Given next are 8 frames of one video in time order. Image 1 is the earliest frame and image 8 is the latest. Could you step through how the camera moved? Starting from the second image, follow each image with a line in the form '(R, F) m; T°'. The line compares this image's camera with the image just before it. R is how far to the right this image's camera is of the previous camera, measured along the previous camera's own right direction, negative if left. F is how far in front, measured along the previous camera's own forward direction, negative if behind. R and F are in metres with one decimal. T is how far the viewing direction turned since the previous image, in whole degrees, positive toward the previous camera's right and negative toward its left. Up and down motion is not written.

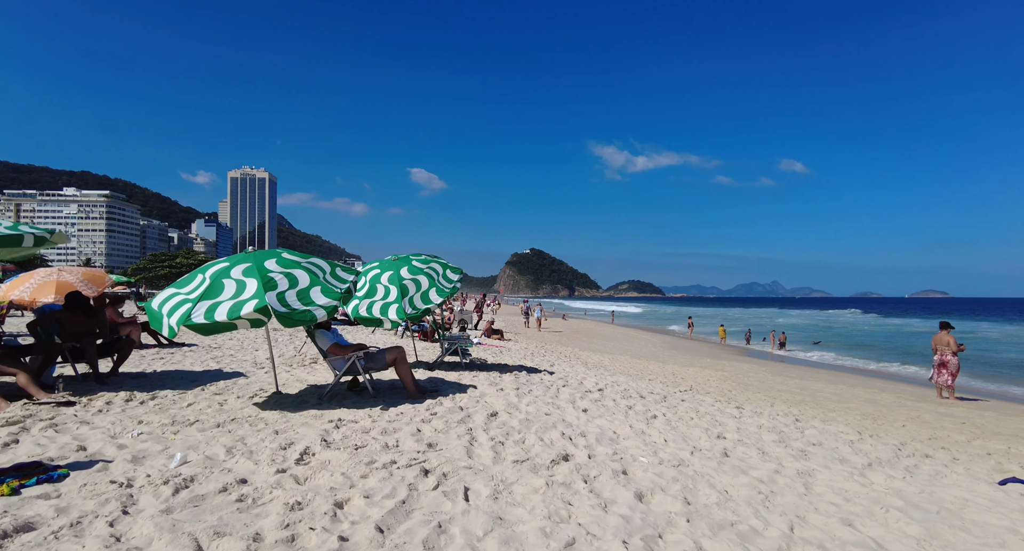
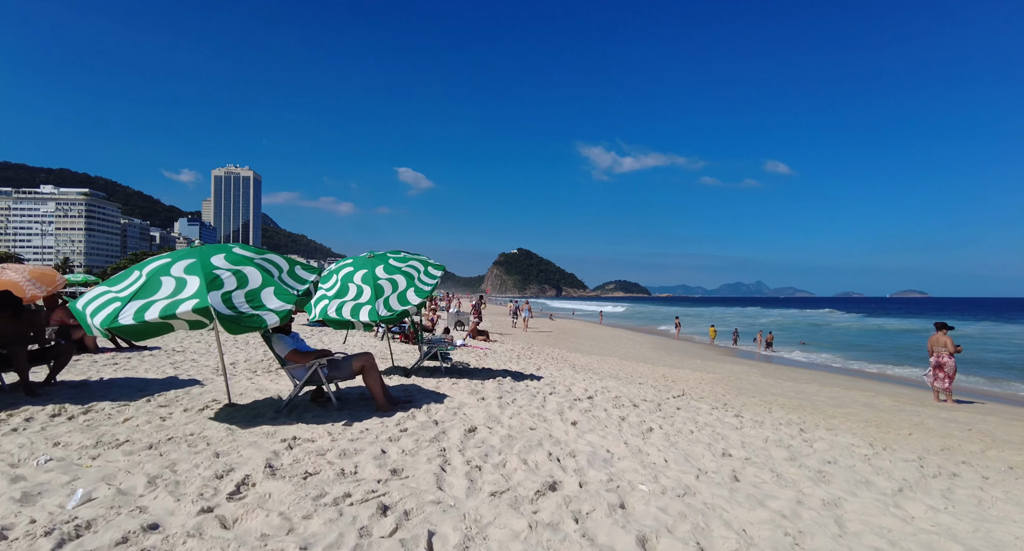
(+0.1, +0.5) m; +1°
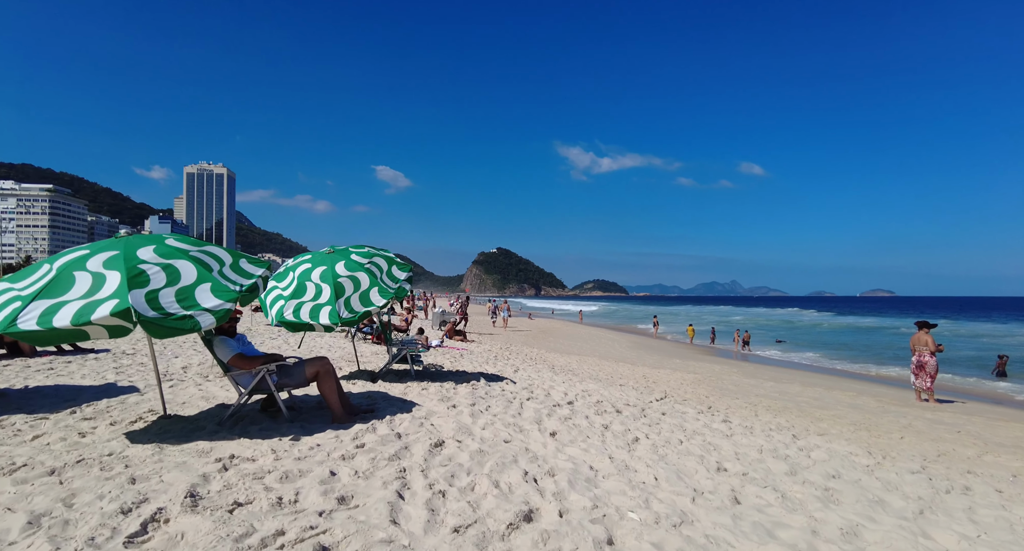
(+0.1, +0.5) m; +2°
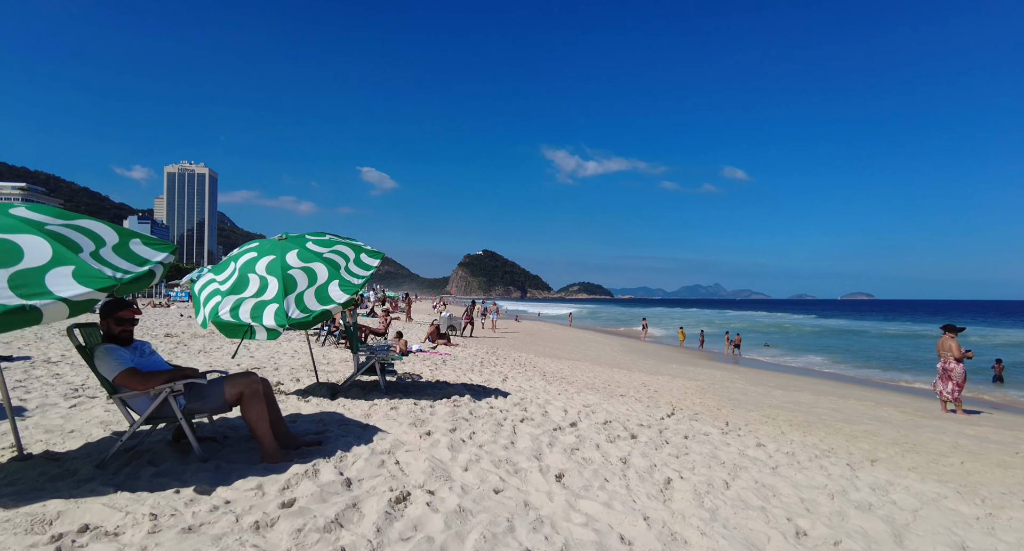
(0.0, +1.1) m; +2°
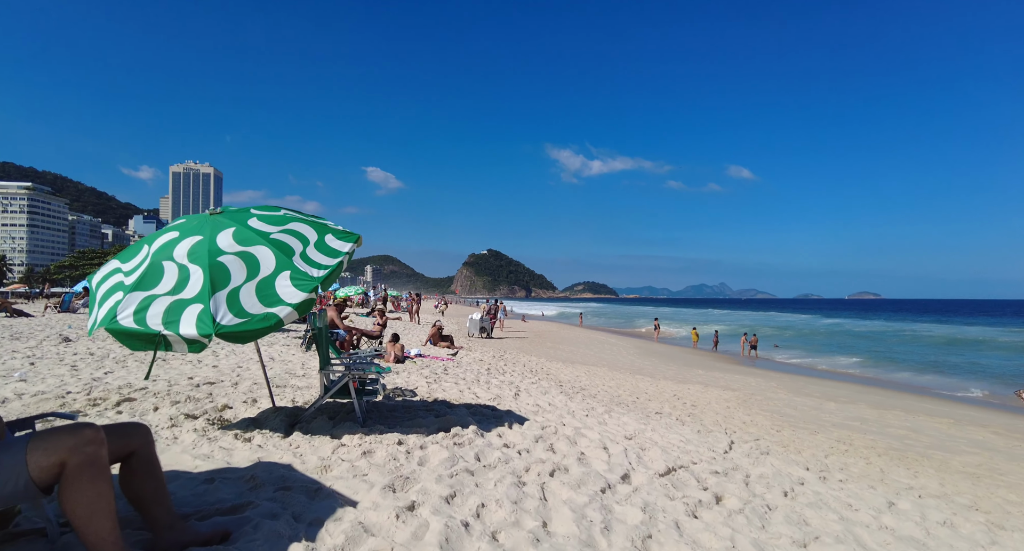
(-0.1, +1.5) m; 0°
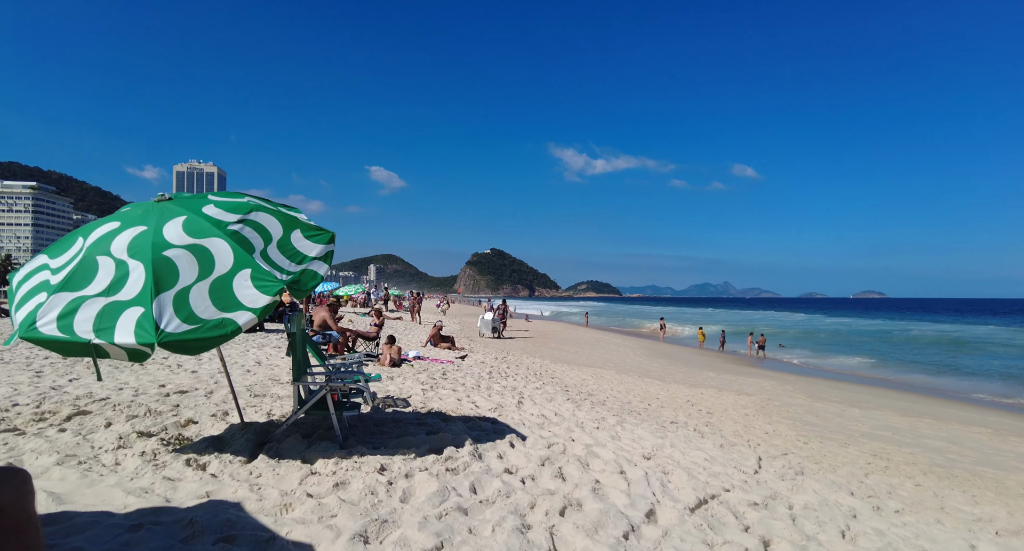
(0.0, +0.6) m; 0°
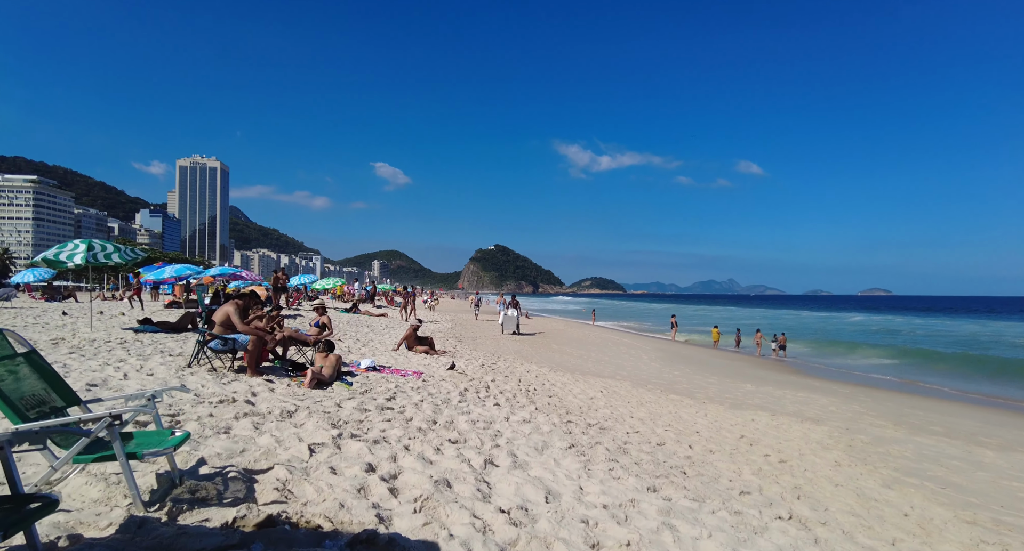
(+0.3, +3.0) m; 0°
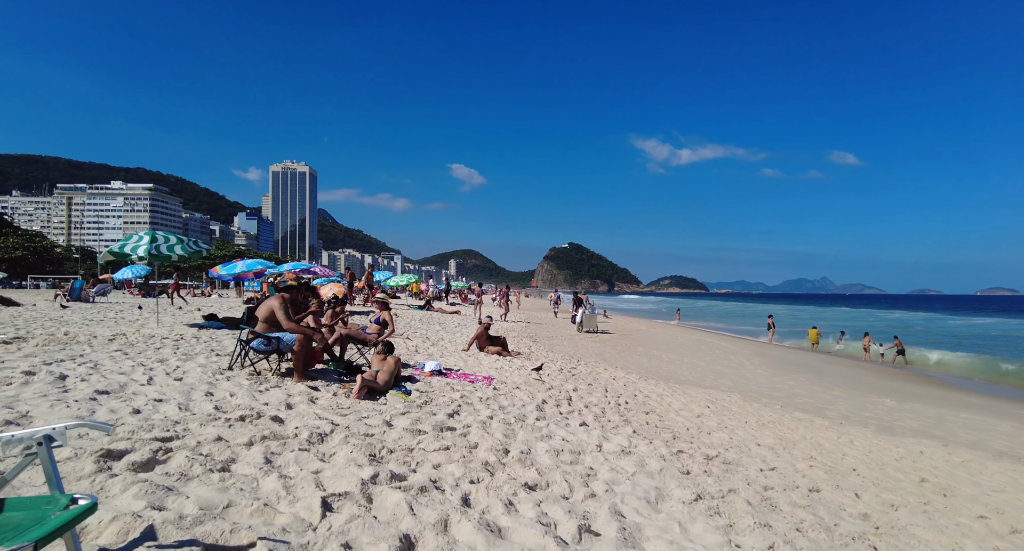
(-0.2, +1.4) m; -8°
